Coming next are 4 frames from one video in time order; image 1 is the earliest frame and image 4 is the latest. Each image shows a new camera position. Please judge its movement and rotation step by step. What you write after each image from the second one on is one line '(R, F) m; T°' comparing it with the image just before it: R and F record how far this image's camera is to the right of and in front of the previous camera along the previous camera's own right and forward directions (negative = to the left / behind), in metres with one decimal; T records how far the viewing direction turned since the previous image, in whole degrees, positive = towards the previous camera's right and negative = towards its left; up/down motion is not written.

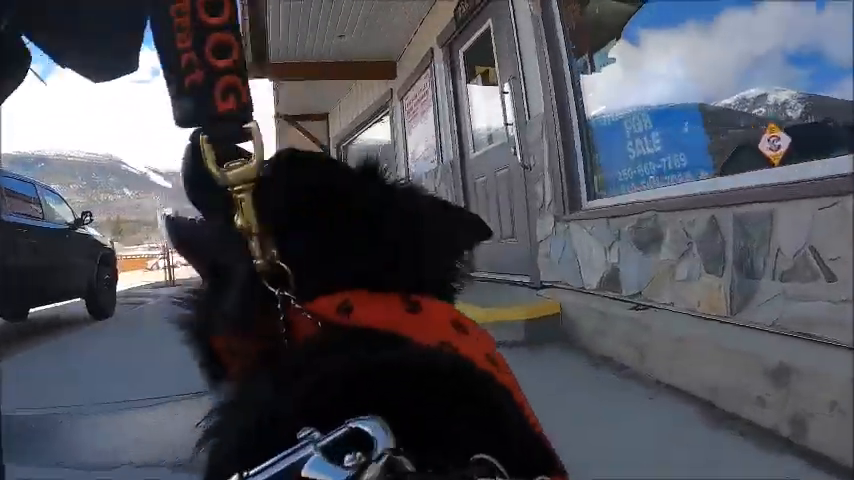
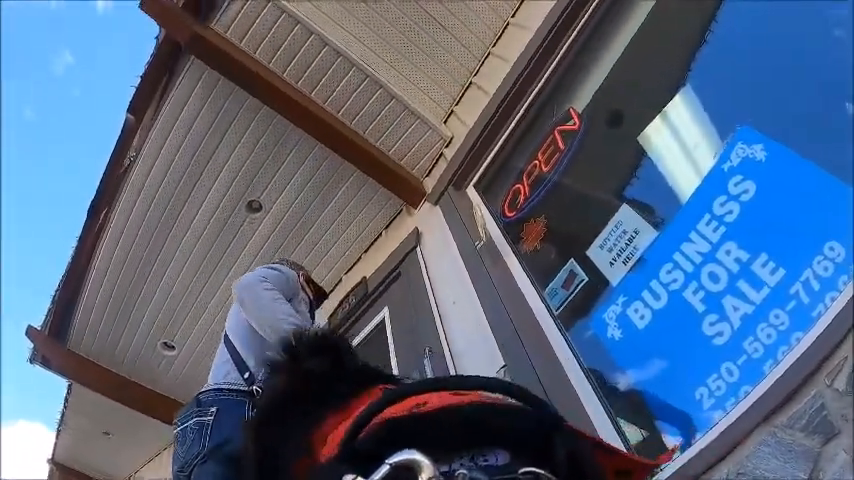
(0.0, +2.0) m; +13°
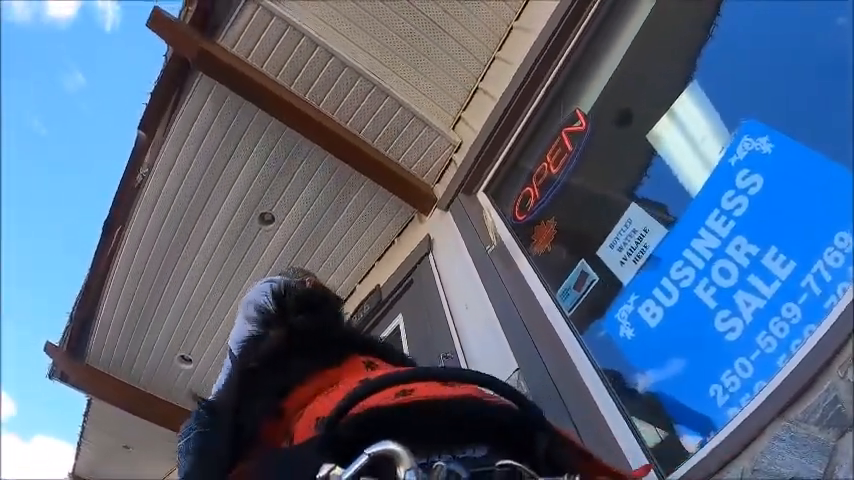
(0.0, 0.0) m; -2°
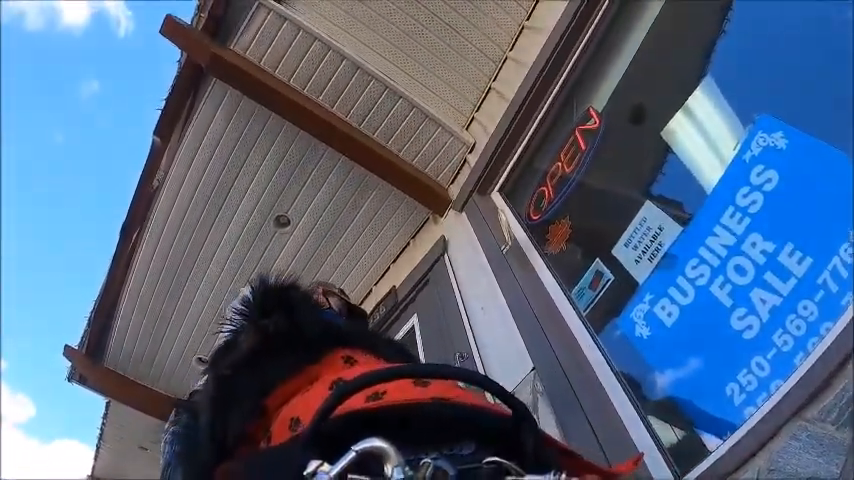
(0.0, 0.0) m; -2°
